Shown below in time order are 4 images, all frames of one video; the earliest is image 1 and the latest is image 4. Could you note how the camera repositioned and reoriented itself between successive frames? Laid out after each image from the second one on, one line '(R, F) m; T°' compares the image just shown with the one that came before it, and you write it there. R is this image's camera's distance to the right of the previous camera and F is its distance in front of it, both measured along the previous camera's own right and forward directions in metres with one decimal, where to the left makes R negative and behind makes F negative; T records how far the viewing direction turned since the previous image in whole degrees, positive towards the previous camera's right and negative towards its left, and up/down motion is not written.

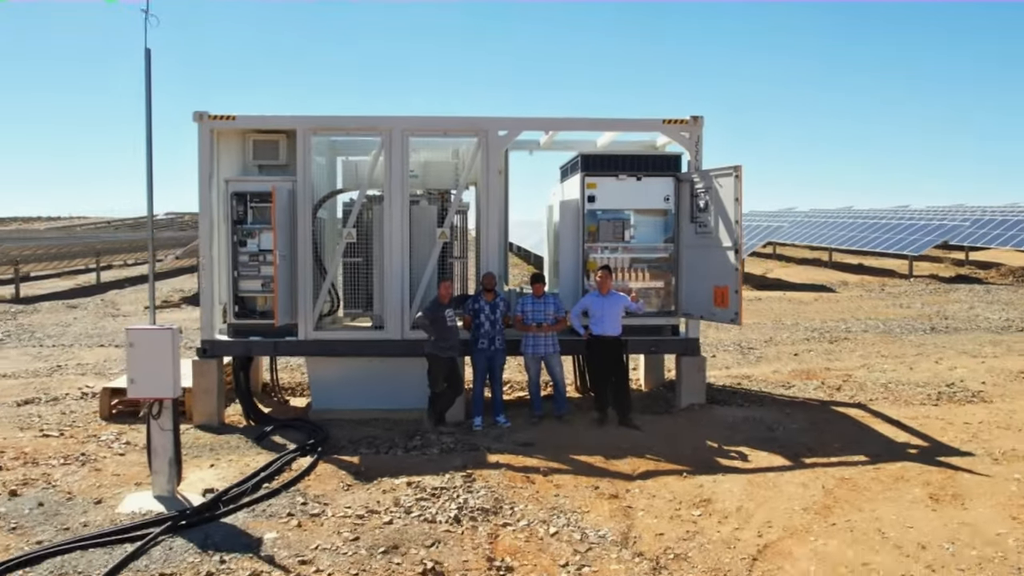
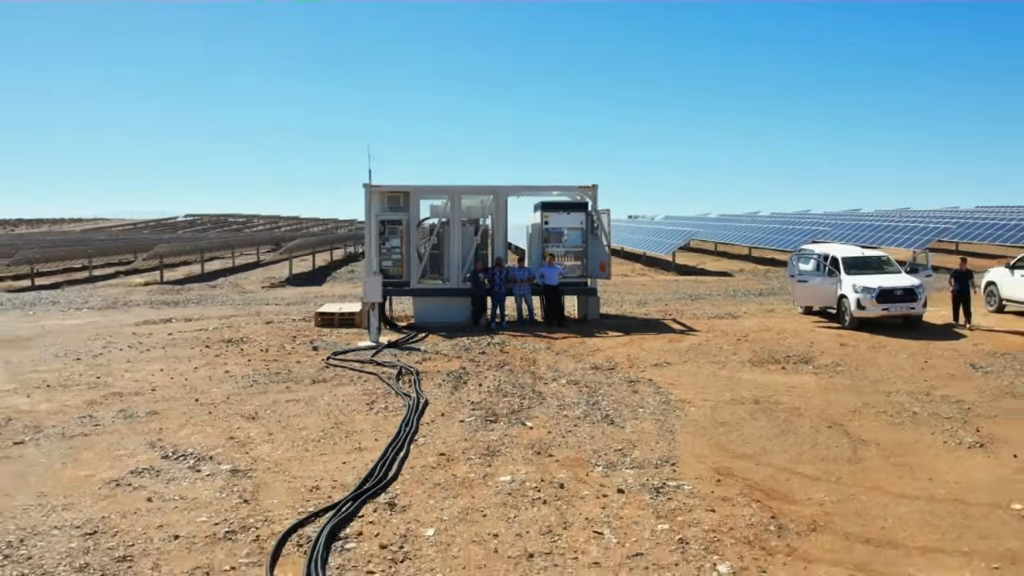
(+0.2, -9.7) m; 0°
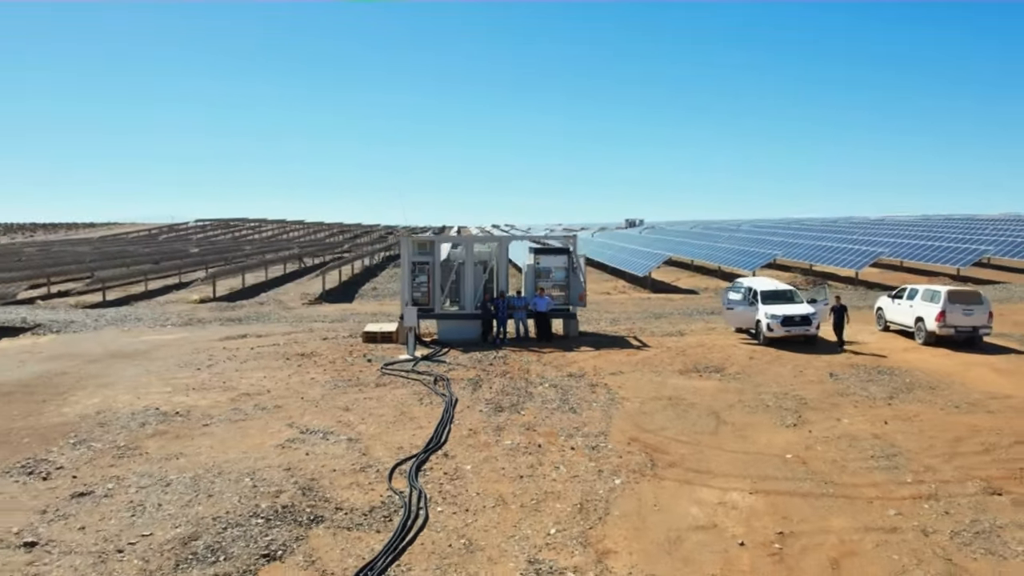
(0.0, -5.8) m; 0°
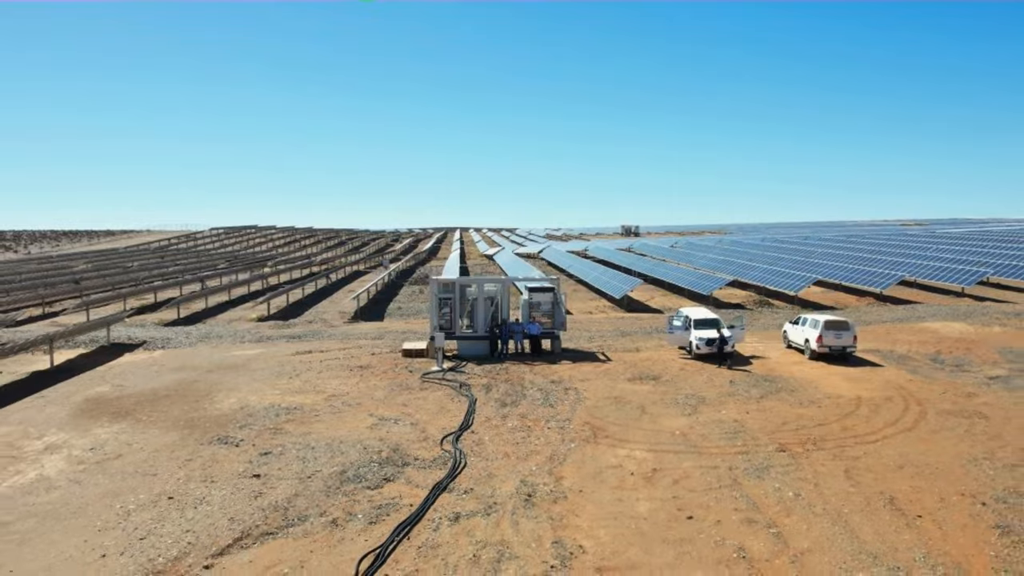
(0.0, -8.6) m; 0°
